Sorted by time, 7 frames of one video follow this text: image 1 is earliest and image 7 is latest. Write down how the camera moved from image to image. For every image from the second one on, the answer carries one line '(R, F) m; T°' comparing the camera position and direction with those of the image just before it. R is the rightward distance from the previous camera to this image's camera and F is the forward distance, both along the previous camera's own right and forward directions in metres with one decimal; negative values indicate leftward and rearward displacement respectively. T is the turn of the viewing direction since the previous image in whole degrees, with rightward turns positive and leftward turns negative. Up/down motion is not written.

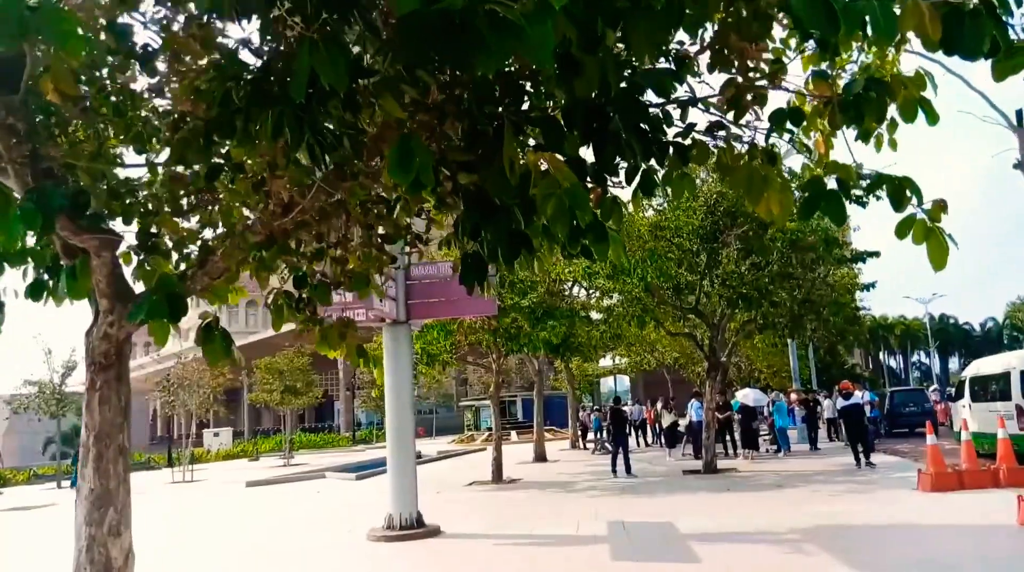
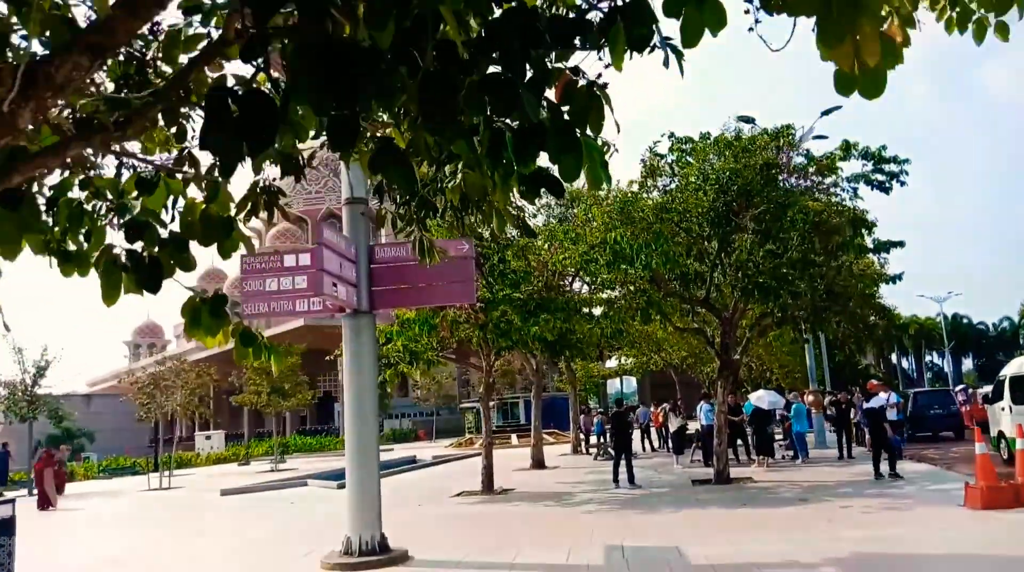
(+0.3, +1.8) m; 0°
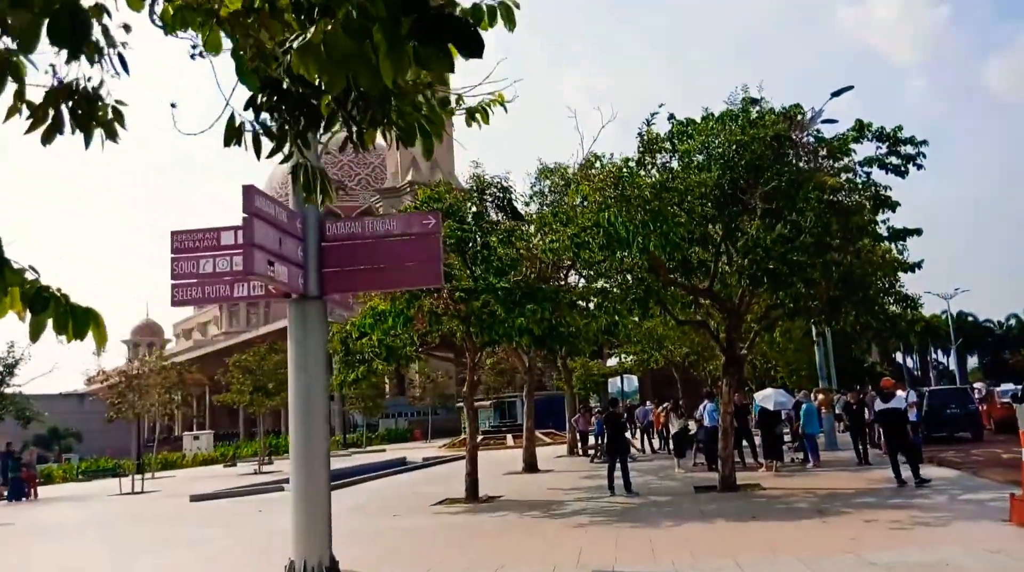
(+0.3, +1.5) m; 0°
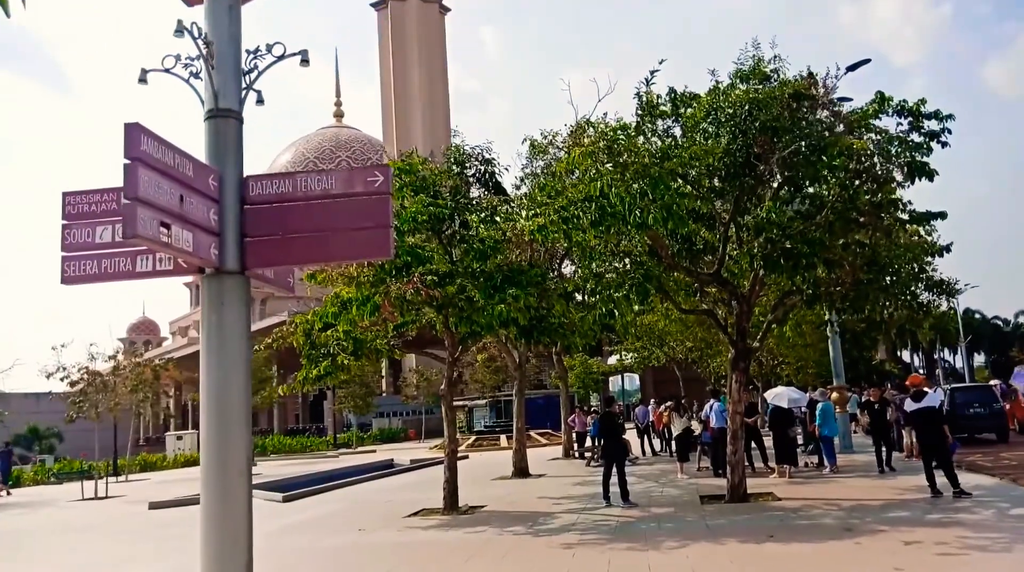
(+0.3, +1.8) m; 0°
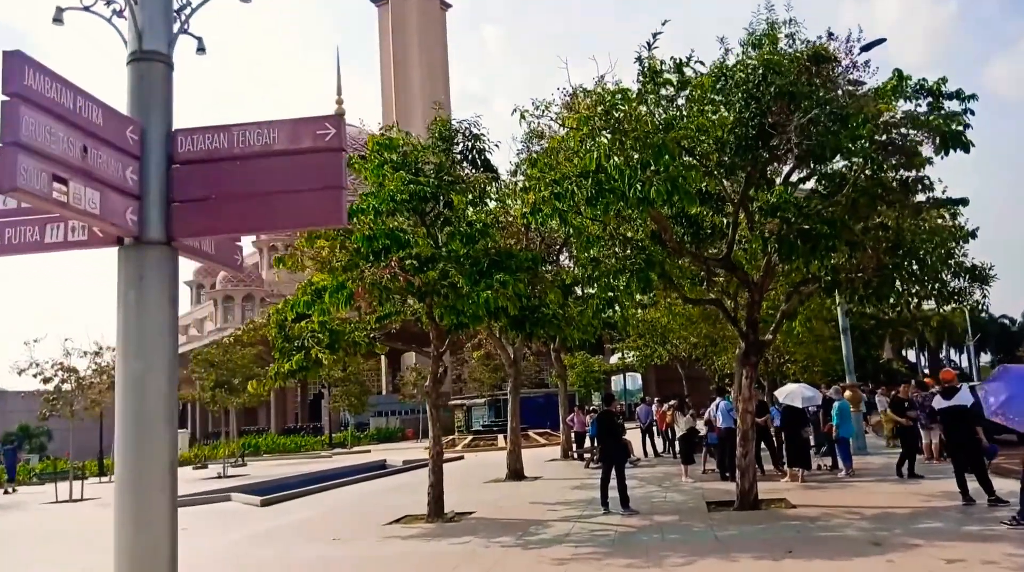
(+0.2, +1.2) m; 0°
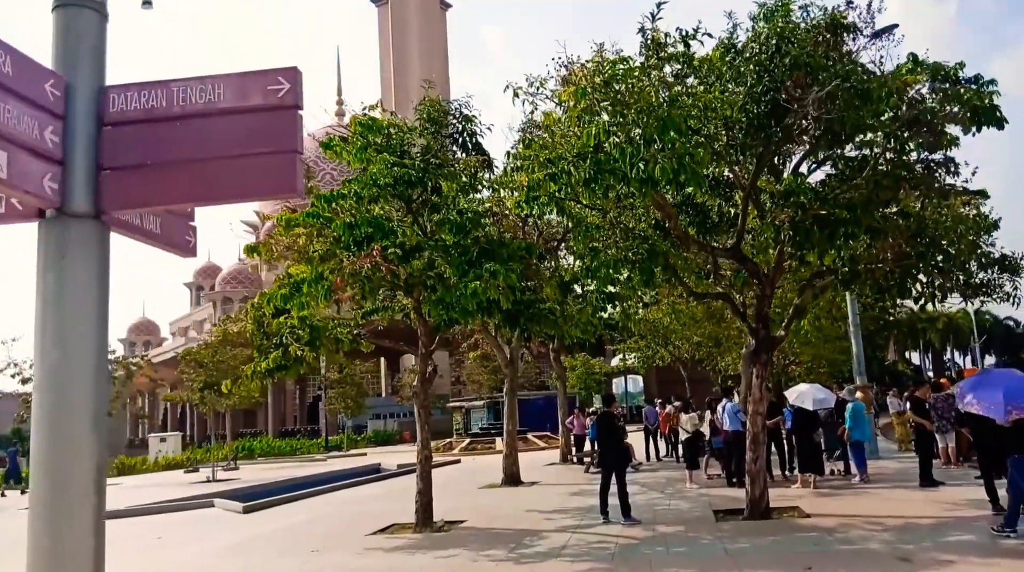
(+0.1, +0.9) m; 0°
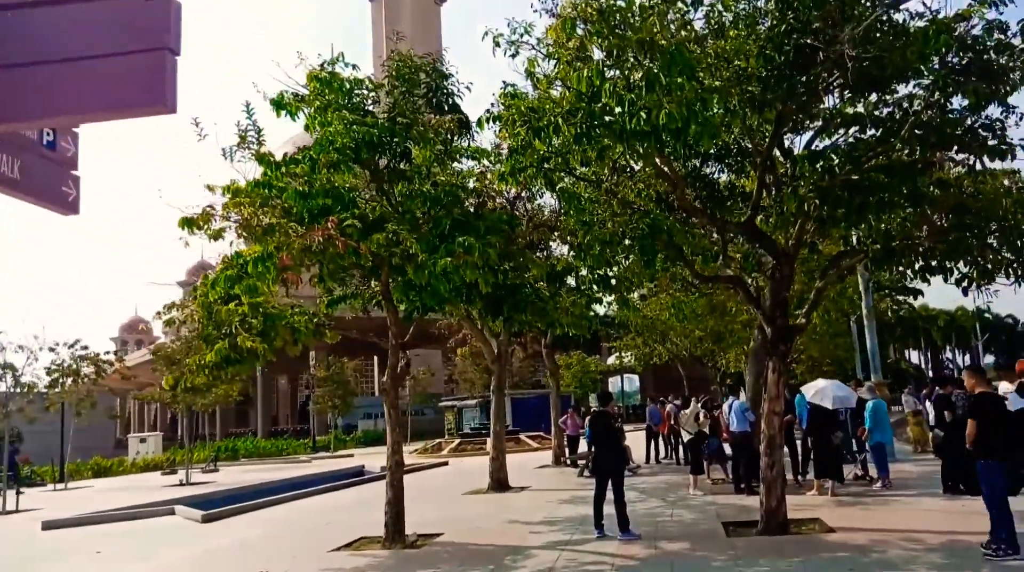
(+0.2, +1.5) m; 0°
